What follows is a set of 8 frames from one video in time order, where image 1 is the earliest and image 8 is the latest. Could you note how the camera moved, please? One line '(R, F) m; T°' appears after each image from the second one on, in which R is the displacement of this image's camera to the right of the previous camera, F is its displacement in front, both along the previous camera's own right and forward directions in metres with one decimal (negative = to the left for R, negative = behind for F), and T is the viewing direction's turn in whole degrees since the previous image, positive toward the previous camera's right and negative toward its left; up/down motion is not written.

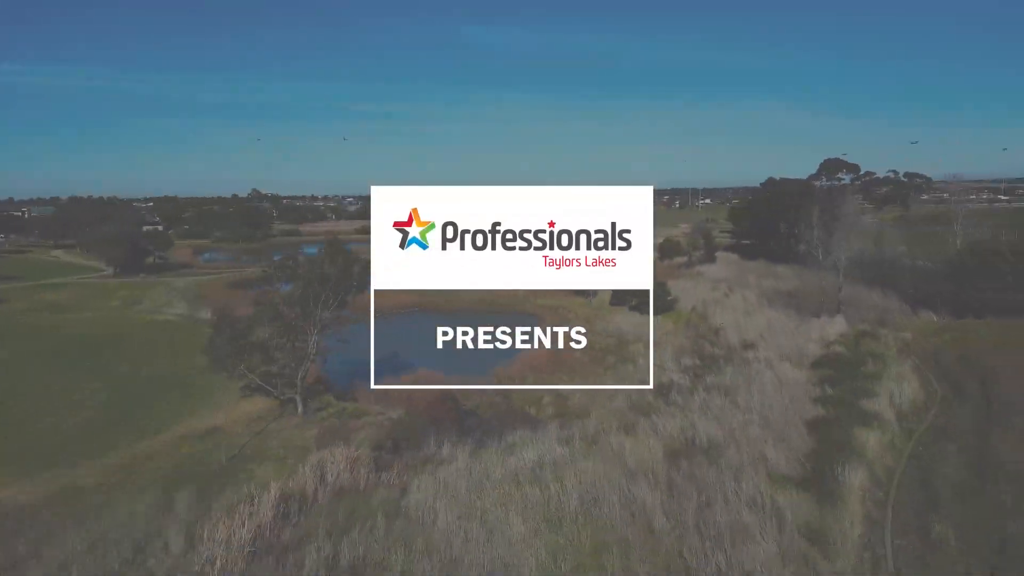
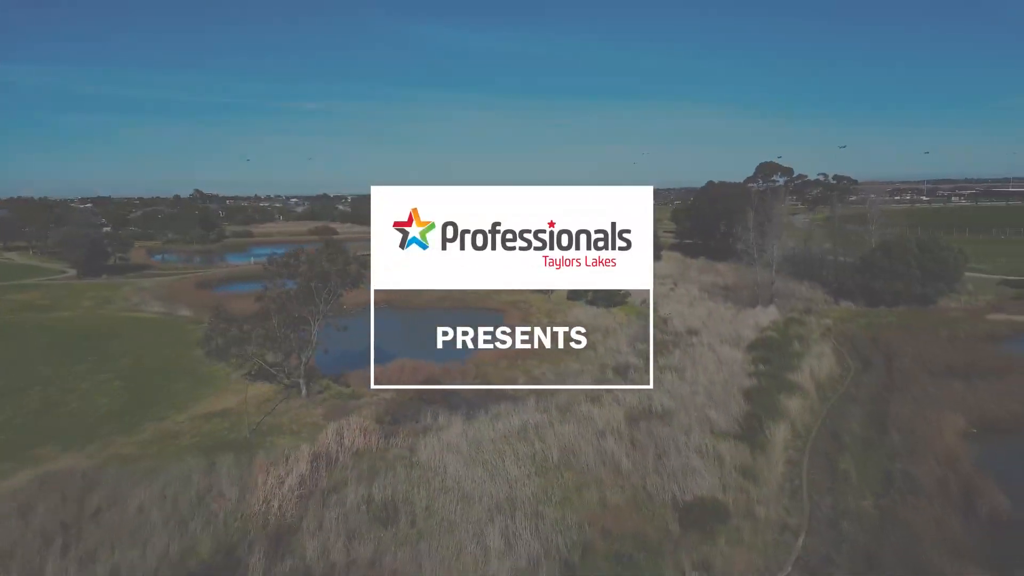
(-0.7, -1.8) m; +4°
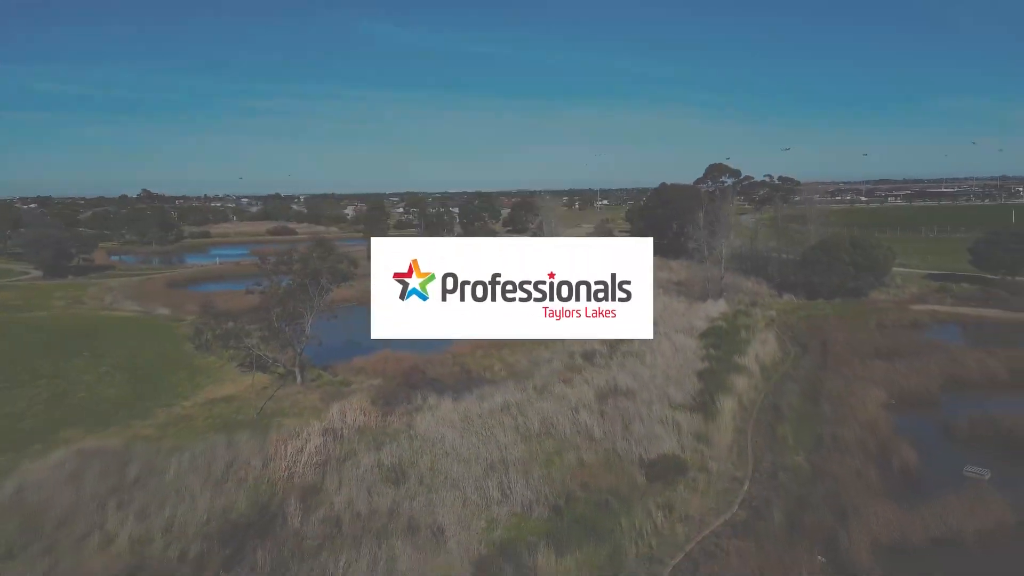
(-0.5, -1.5) m; +4°
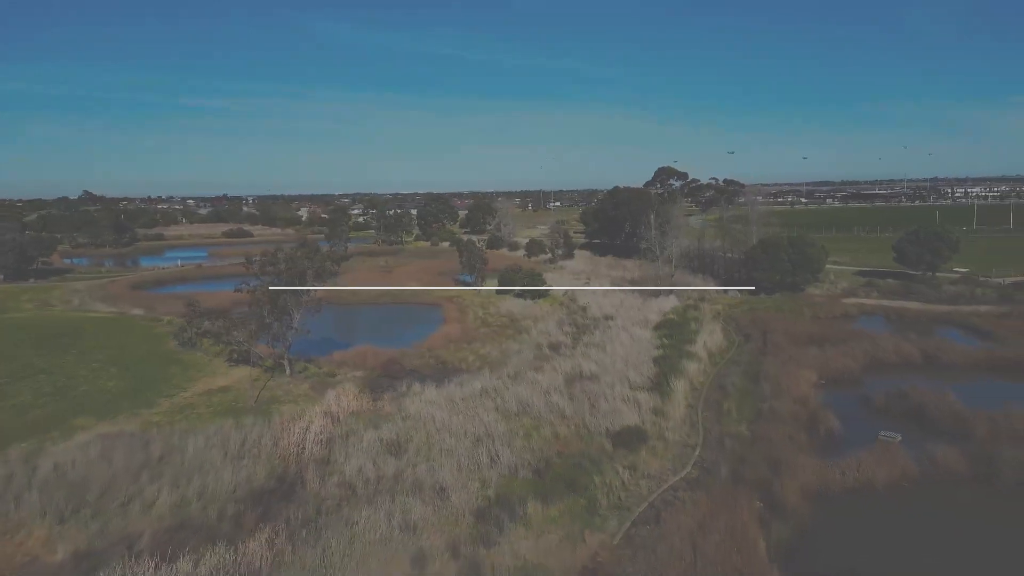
(-0.5, -1.5) m; +4°
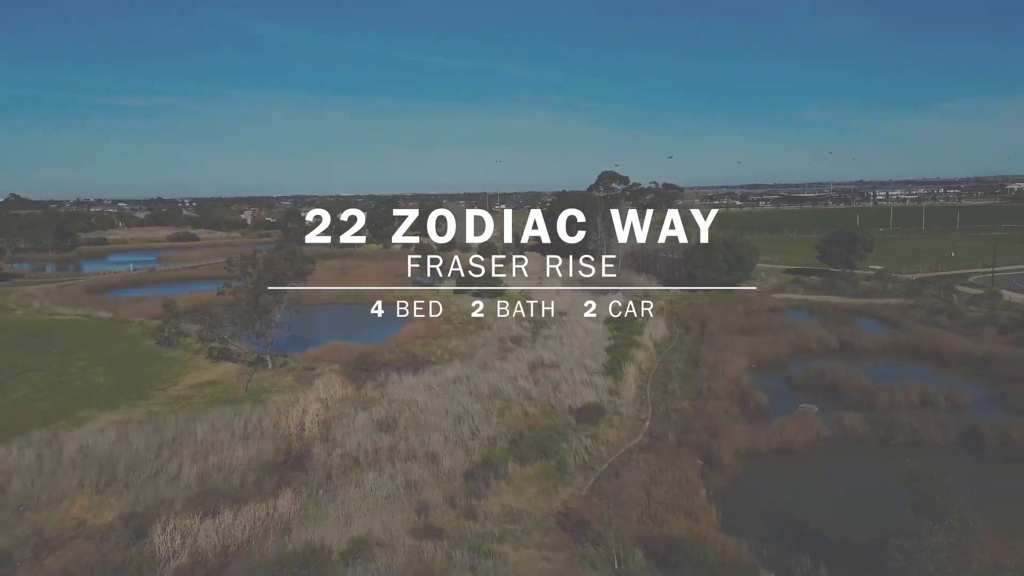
(-0.6, -1.7) m; +4°
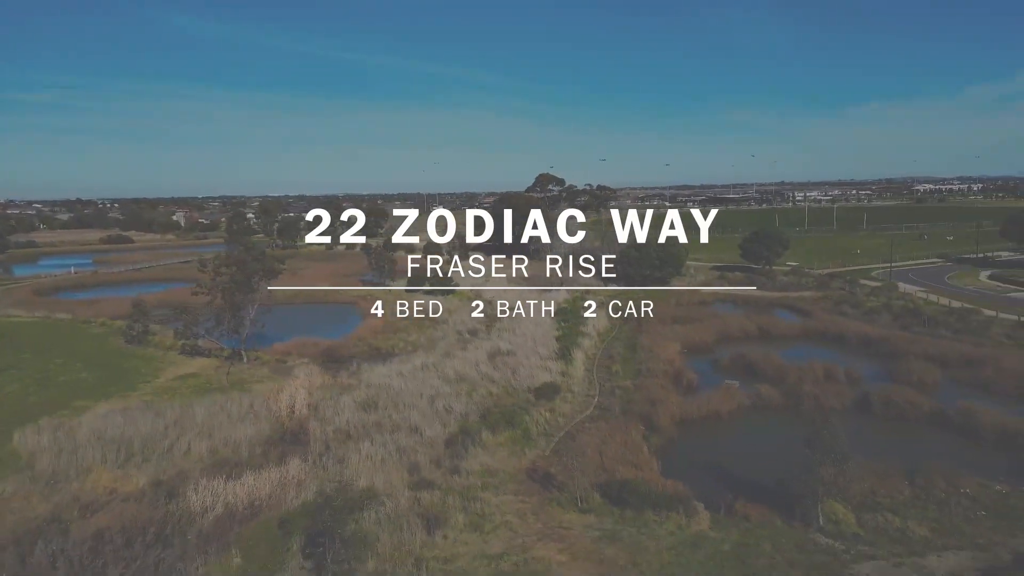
(-0.7, -1.9) m; +5°
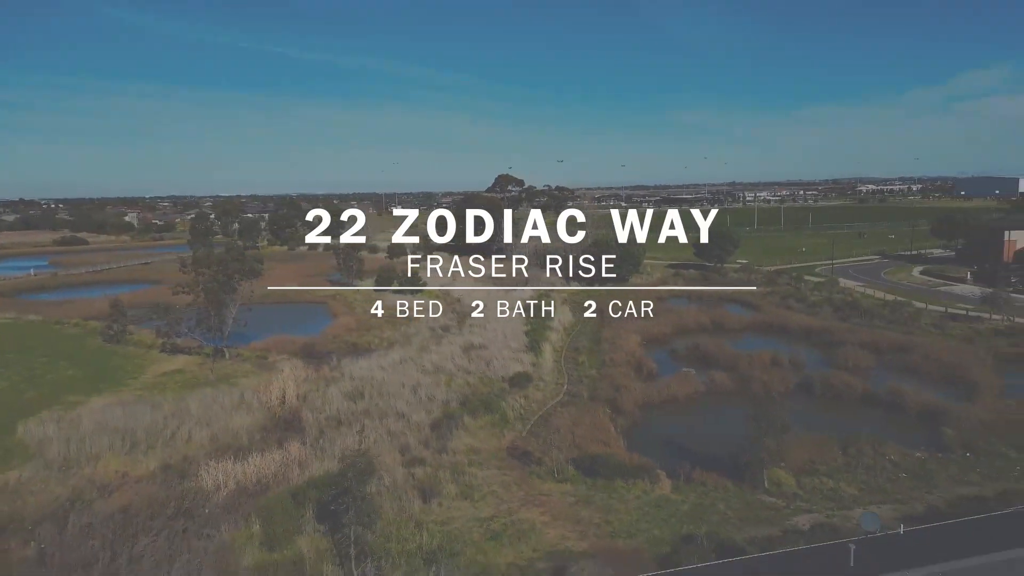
(-0.4, -1.2) m; +3°
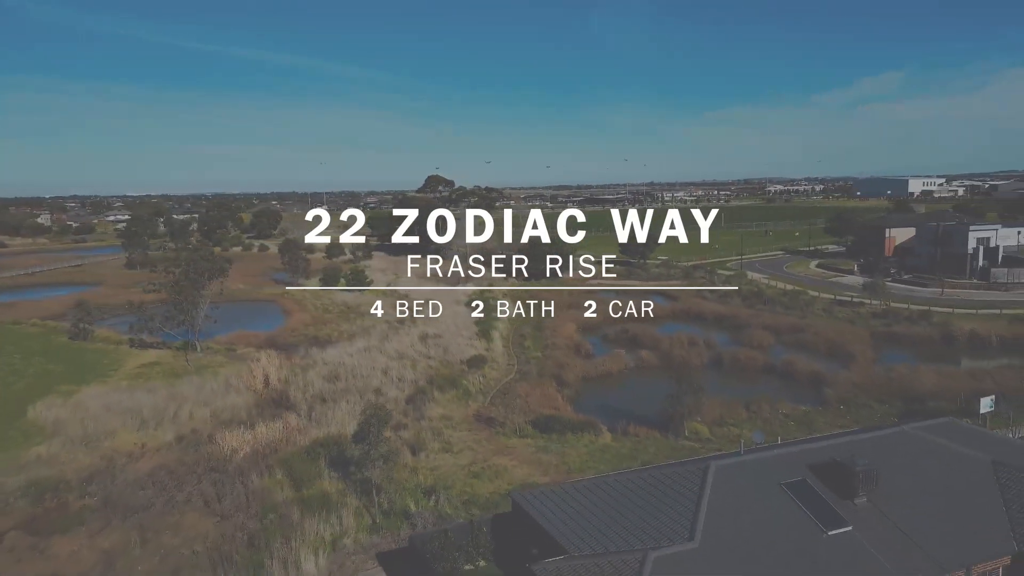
(-0.8, -2.4) m; +6°
